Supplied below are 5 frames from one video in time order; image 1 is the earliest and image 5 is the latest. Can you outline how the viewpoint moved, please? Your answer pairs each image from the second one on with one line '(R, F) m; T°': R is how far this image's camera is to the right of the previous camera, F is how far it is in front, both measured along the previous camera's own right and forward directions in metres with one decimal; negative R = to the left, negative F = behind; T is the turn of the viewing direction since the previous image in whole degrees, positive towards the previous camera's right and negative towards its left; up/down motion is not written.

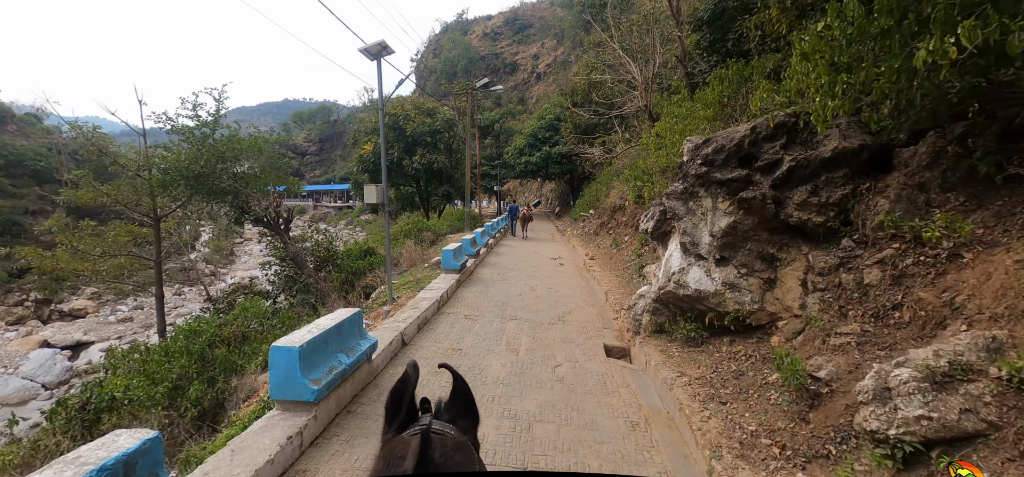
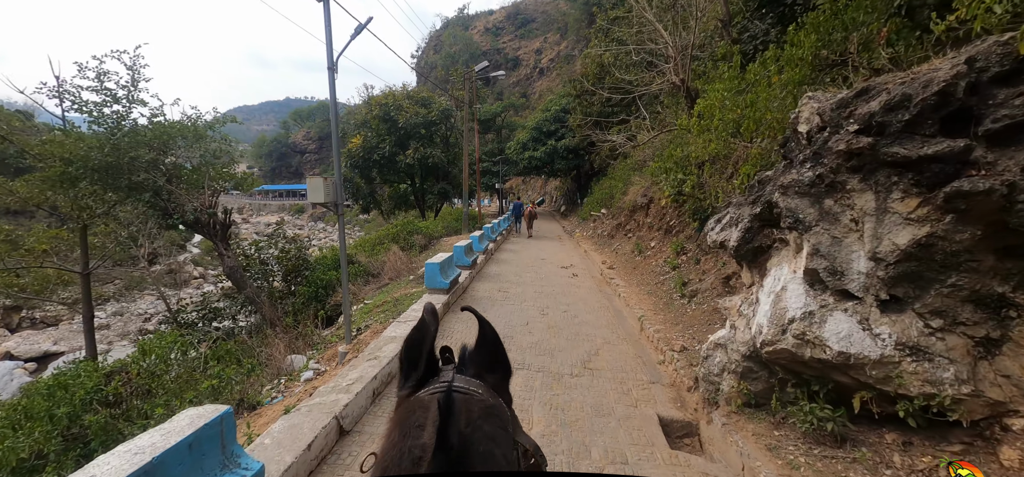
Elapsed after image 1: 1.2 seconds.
(0.0, +2.0) m; 0°
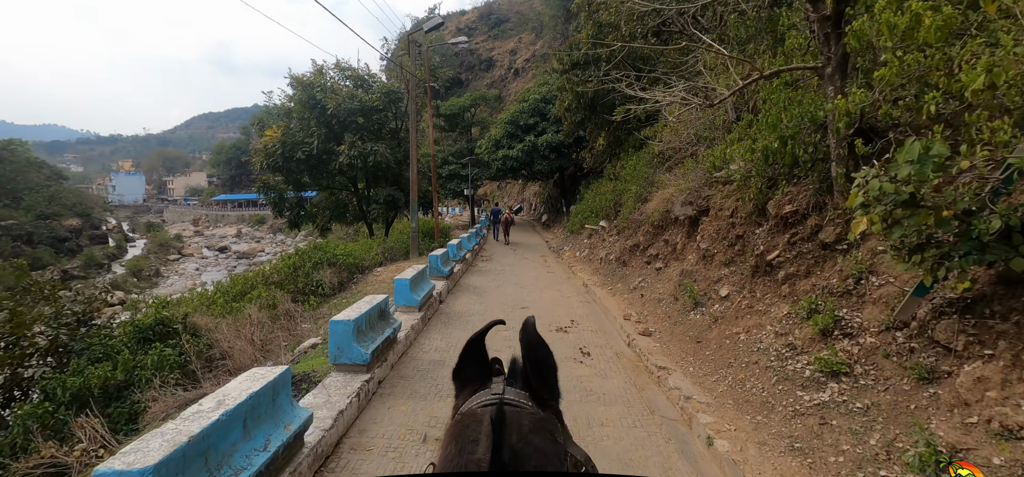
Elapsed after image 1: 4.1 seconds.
(+0.3, +4.8) m; +3°
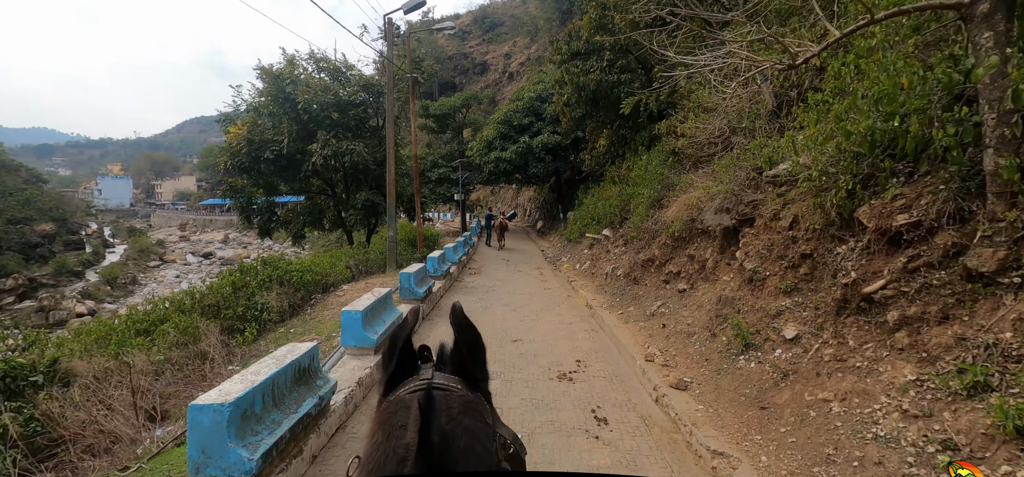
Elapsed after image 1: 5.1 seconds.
(+0.1, +1.6) m; +1°
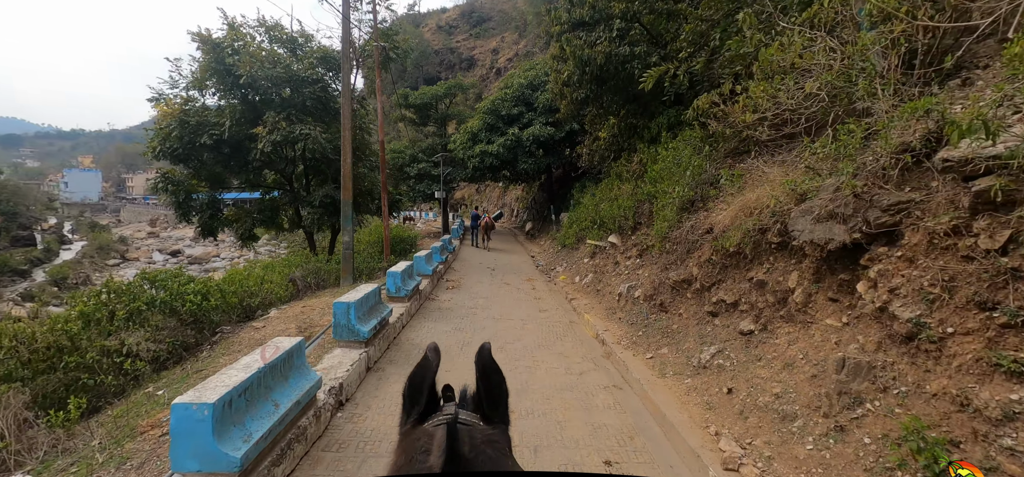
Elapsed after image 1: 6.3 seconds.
(0.0, +2.2) m; +2°
